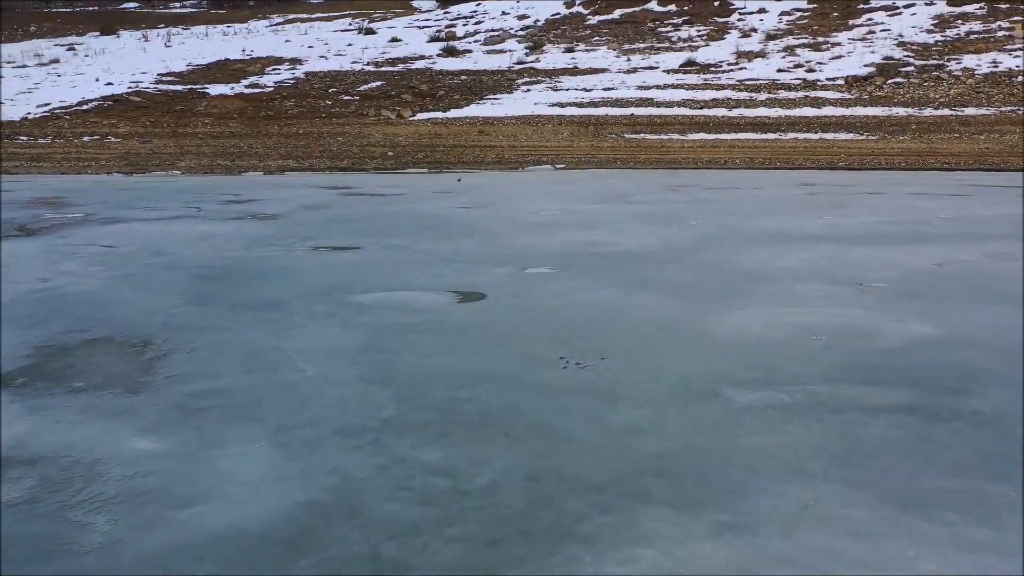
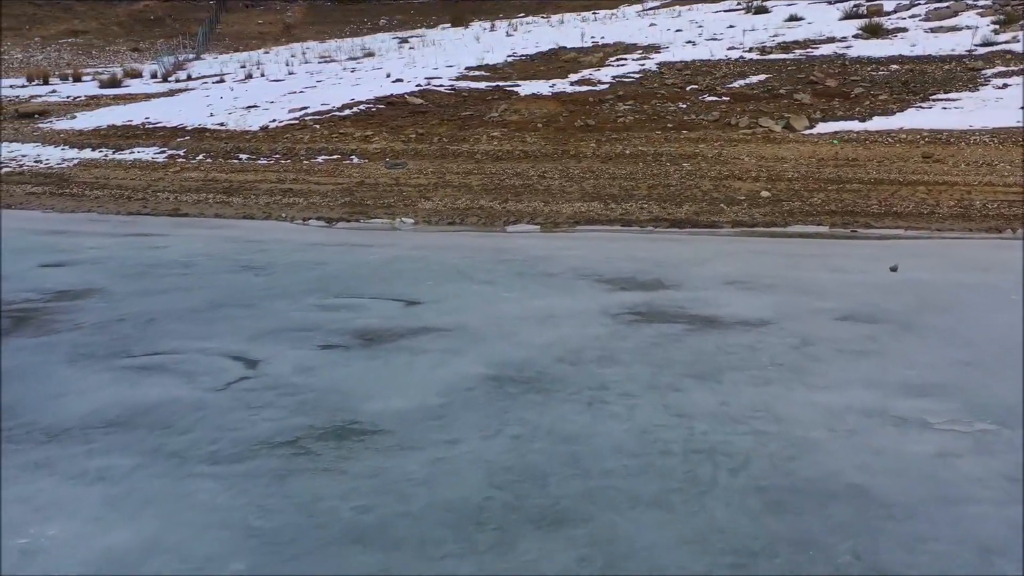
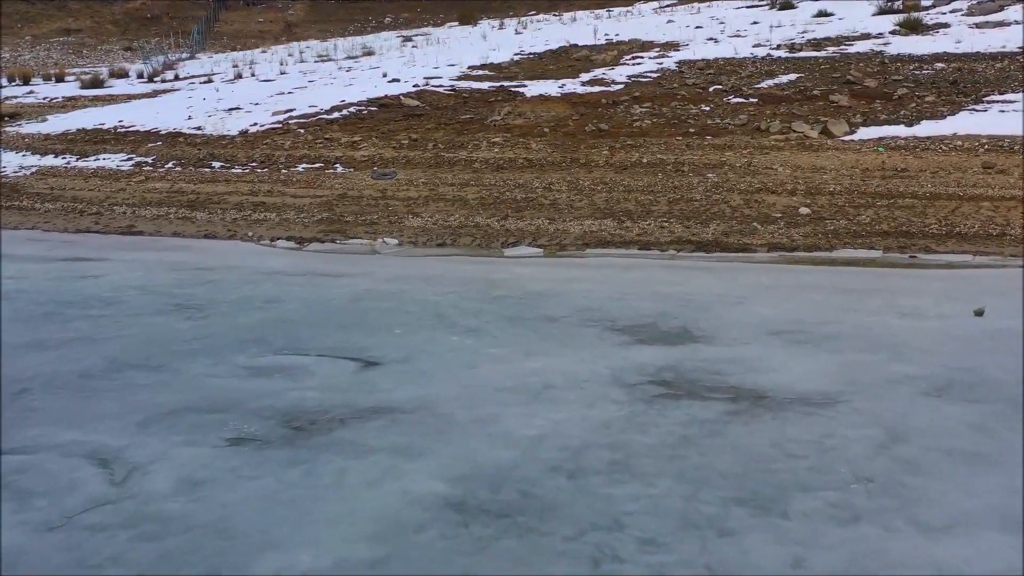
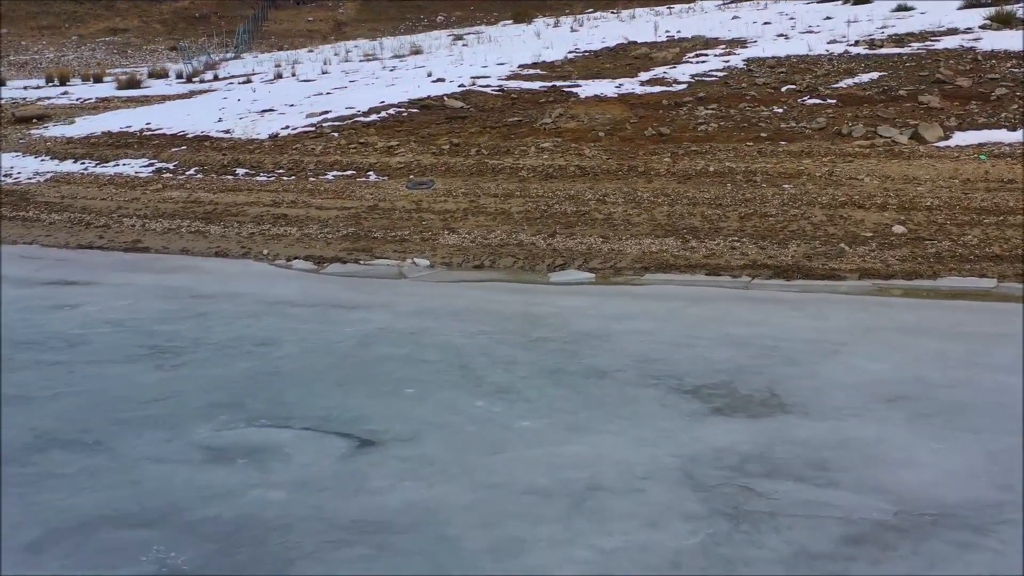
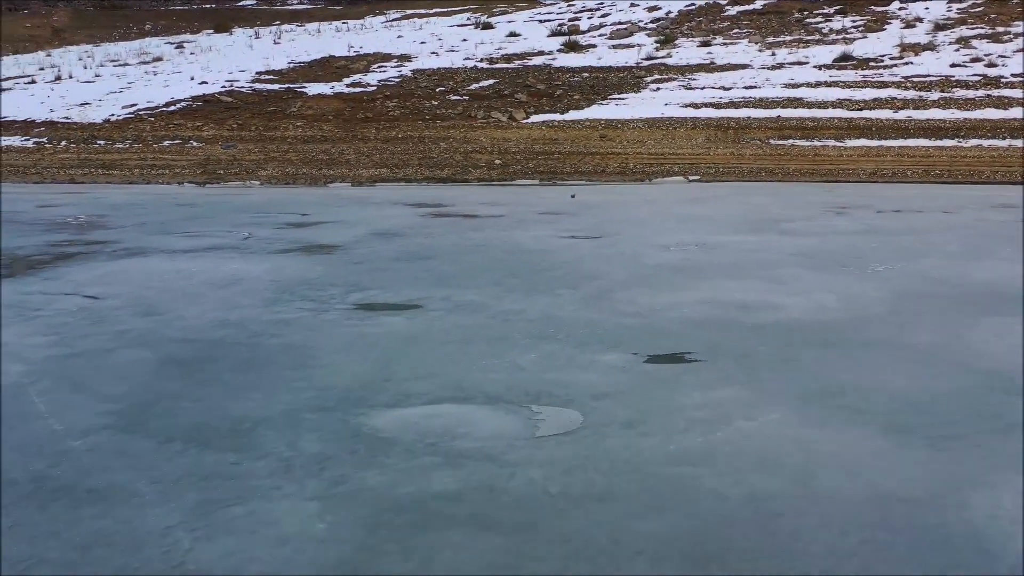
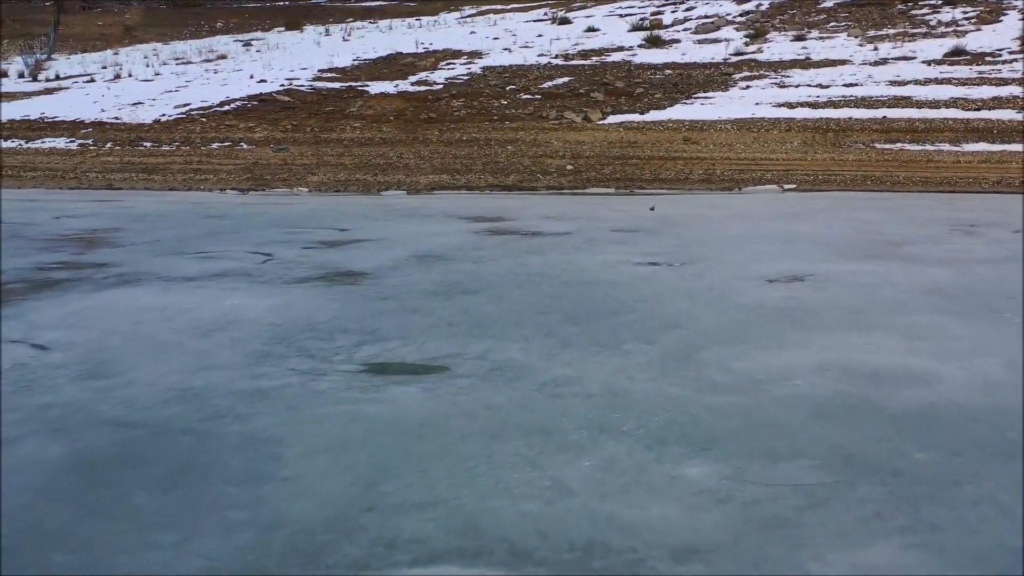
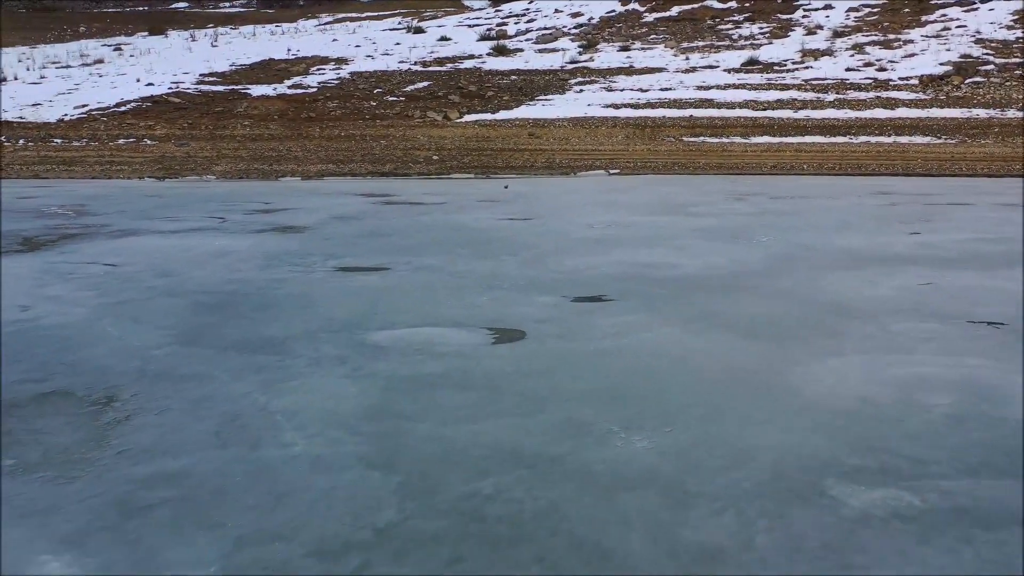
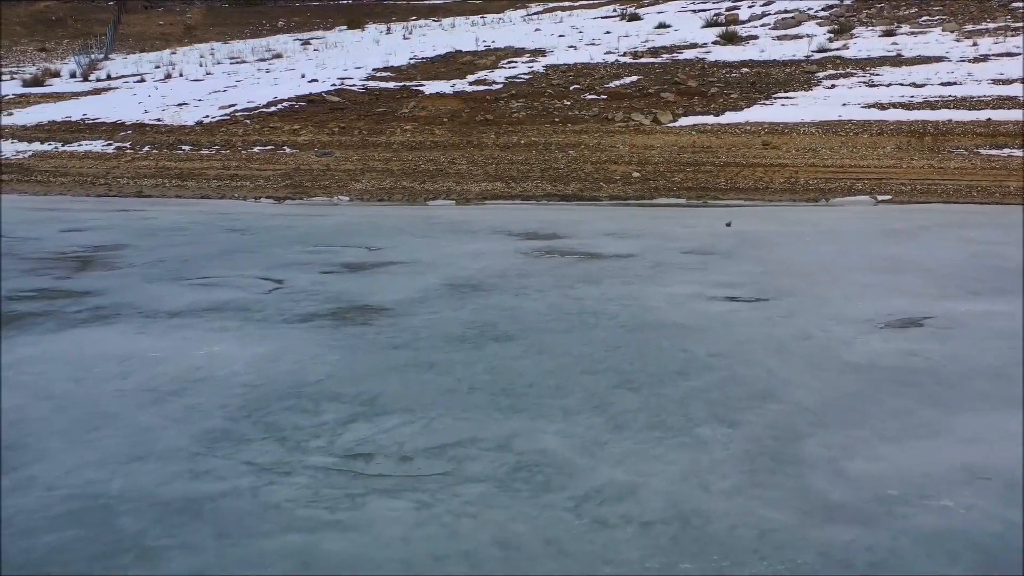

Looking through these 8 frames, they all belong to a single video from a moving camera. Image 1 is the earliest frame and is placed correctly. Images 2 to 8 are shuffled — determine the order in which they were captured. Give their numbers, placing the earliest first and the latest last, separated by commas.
7, 5, 6, 8, 2, 3, 4
